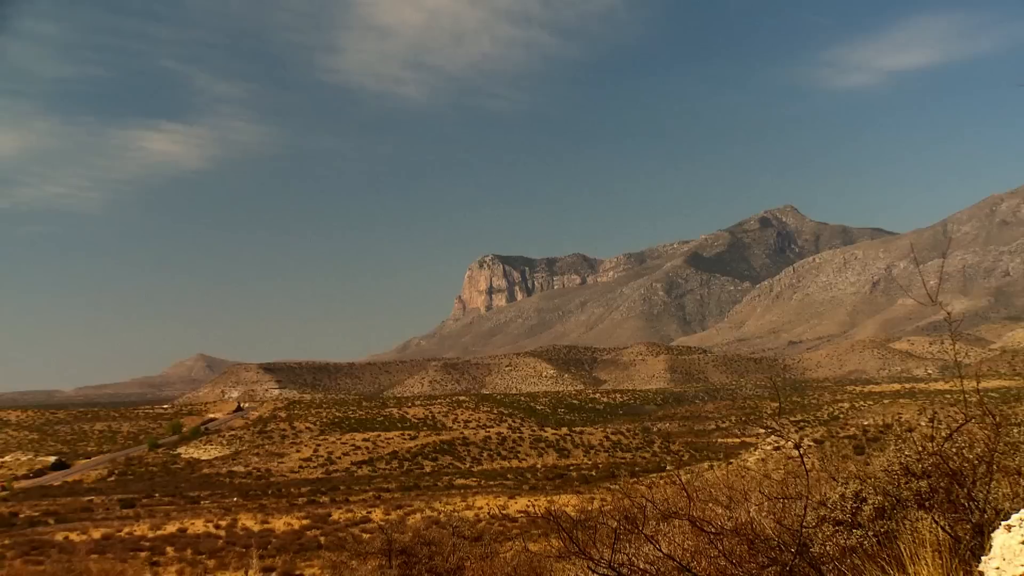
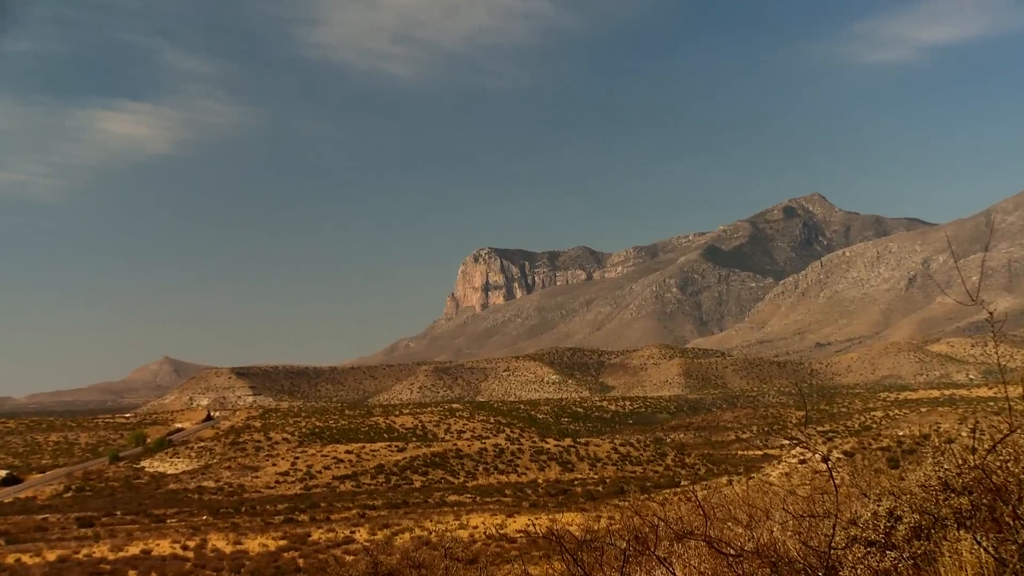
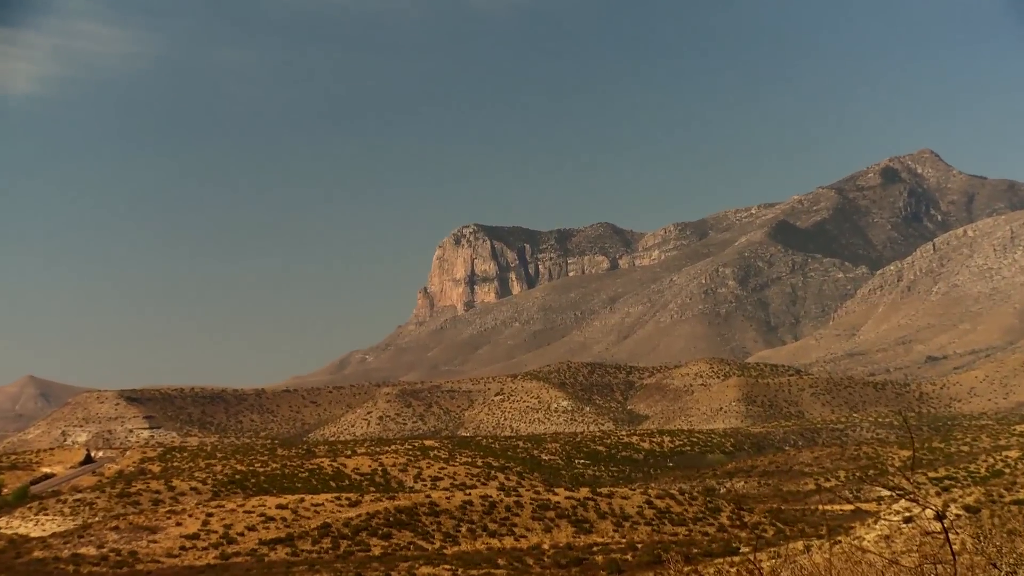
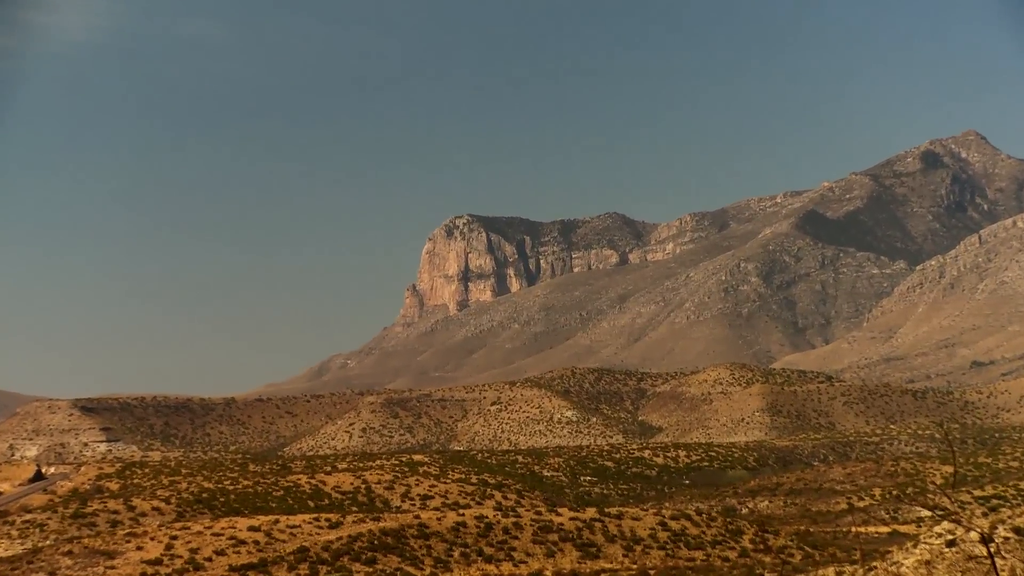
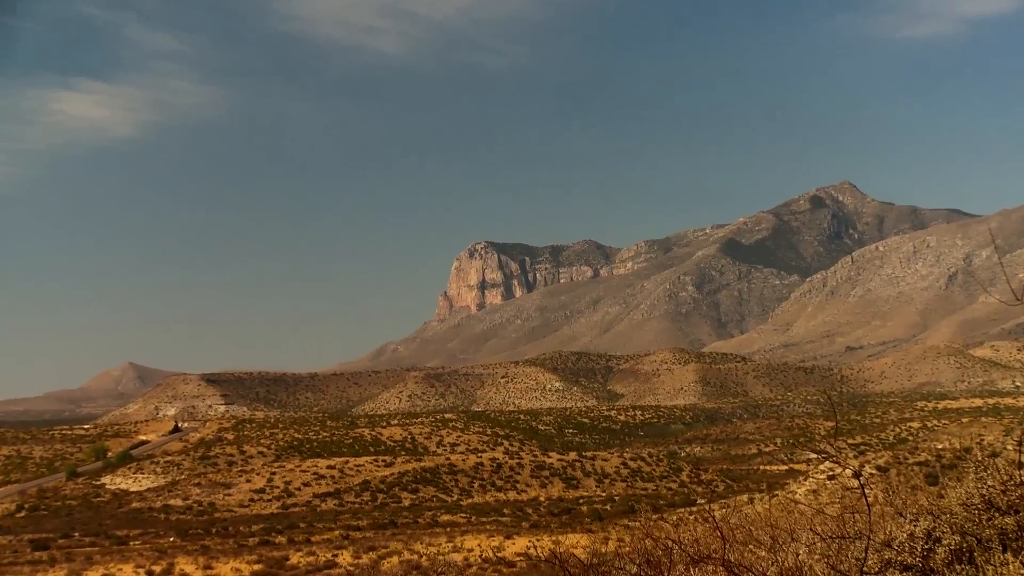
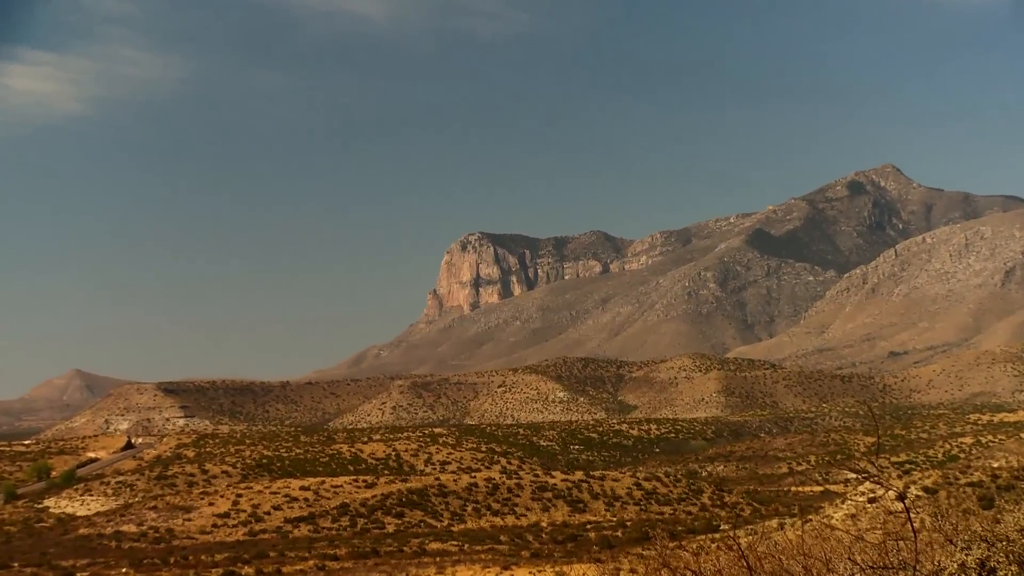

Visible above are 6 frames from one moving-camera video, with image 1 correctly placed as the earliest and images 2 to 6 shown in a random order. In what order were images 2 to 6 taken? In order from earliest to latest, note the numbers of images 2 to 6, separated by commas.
2, 5, 6, 3, 4
